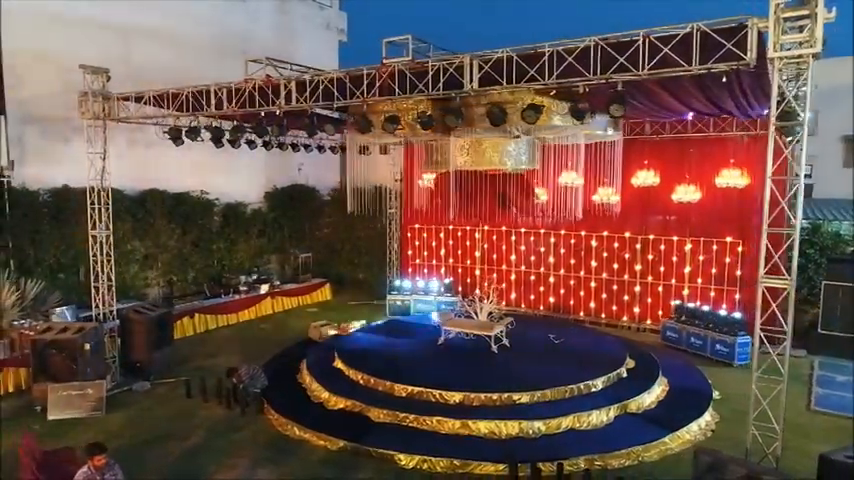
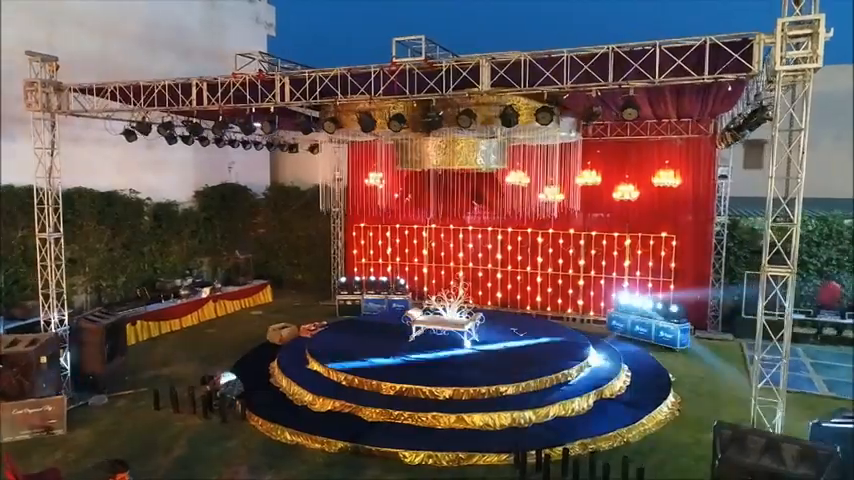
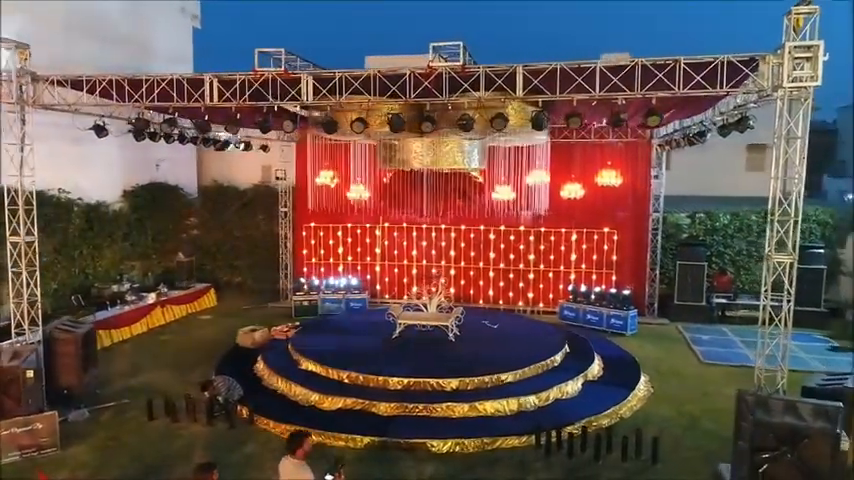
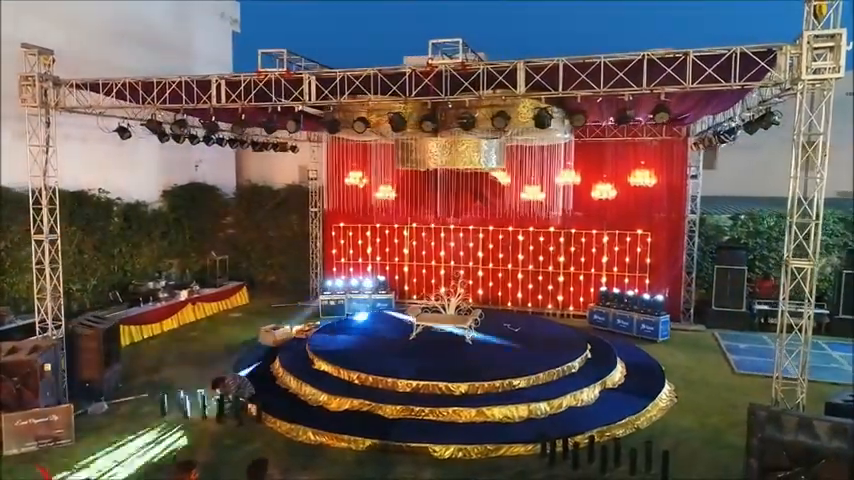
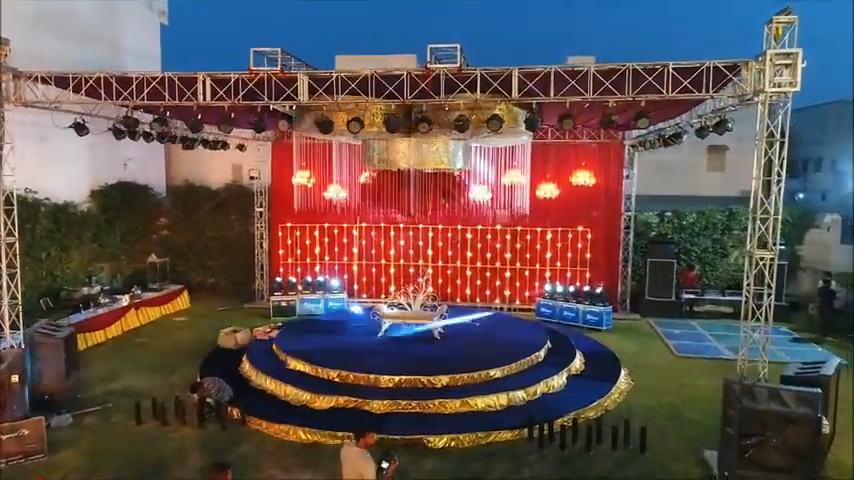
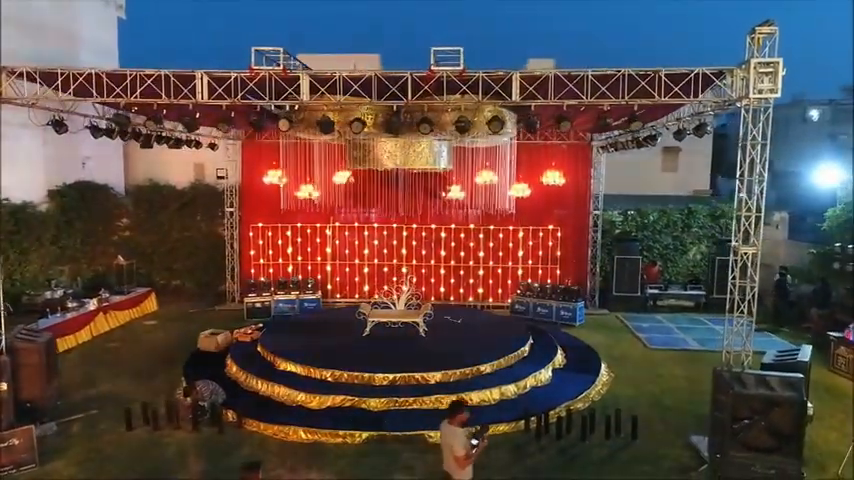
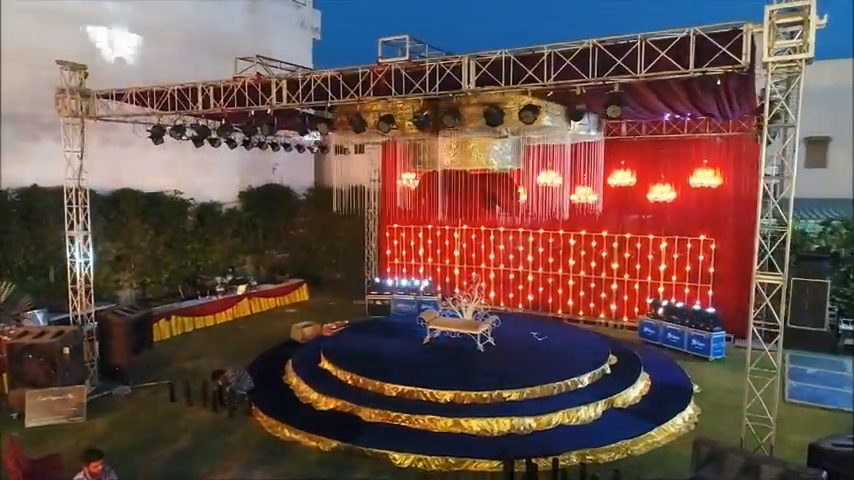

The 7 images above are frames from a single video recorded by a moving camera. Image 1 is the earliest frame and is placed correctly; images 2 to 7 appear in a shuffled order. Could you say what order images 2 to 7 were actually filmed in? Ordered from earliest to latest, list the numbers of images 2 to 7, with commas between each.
7, 2, 4, 3, 5, 6
